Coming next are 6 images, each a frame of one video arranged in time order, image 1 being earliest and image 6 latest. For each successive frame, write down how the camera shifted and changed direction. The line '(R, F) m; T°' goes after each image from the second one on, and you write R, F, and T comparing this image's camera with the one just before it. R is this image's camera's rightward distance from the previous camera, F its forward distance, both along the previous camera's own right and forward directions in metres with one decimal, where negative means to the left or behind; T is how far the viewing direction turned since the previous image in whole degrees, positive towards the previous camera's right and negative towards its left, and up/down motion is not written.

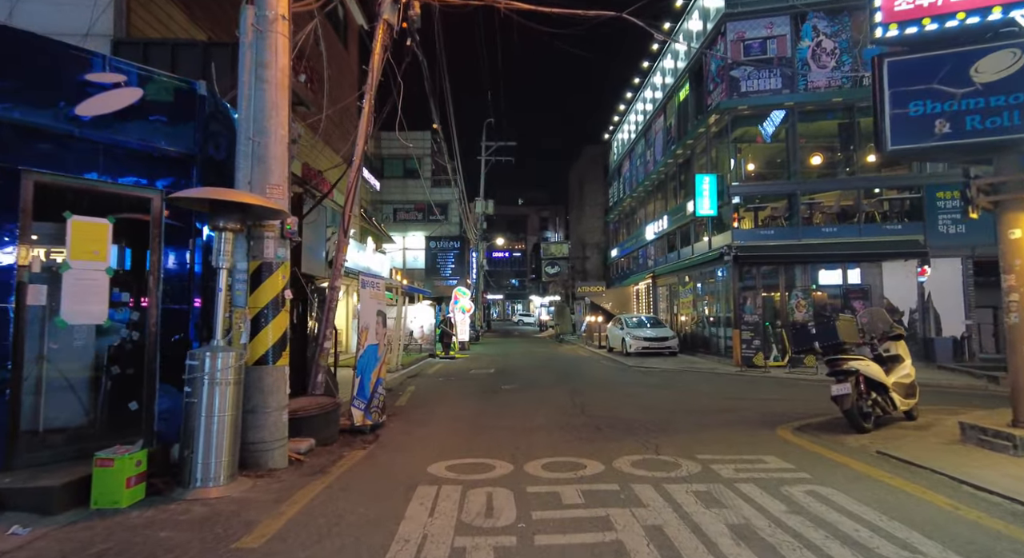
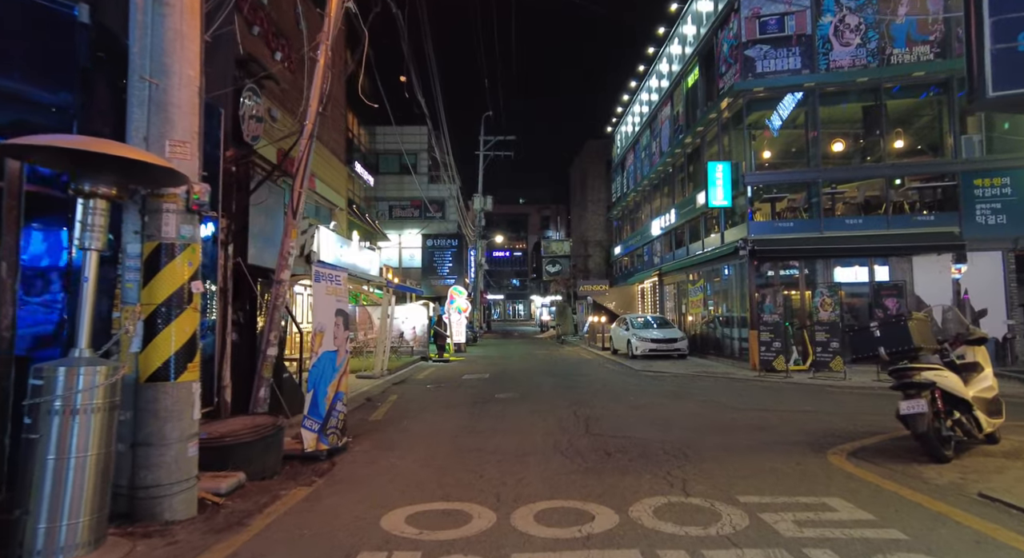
(+0.1, +1.3) m; 0°
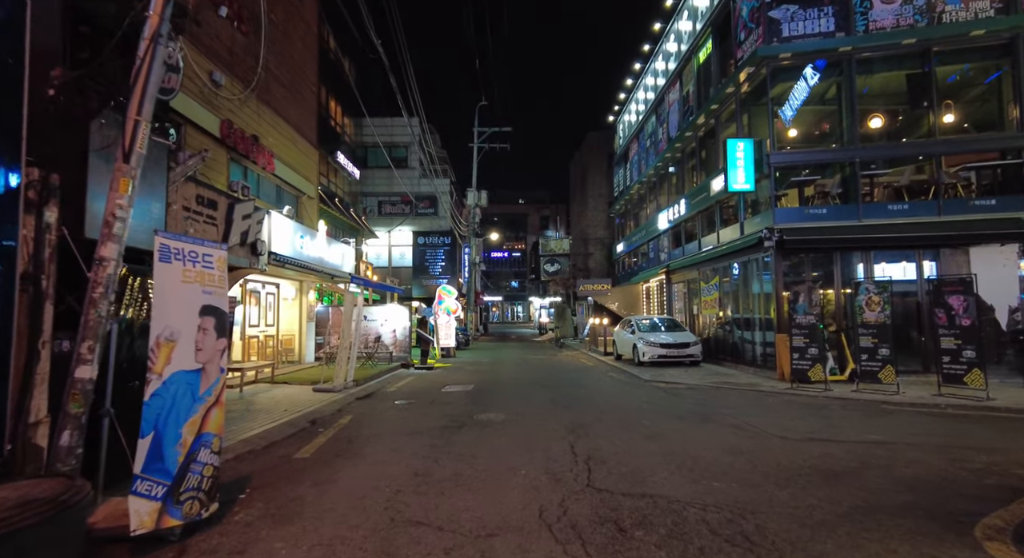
(+0.3, +2.1) m; 0°
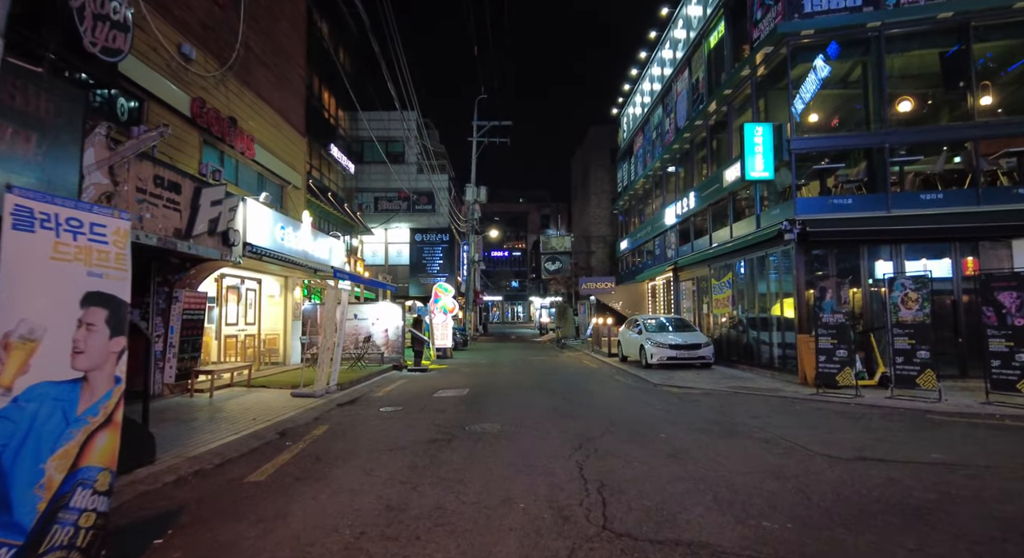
(0.0, +1.0) m; 0°
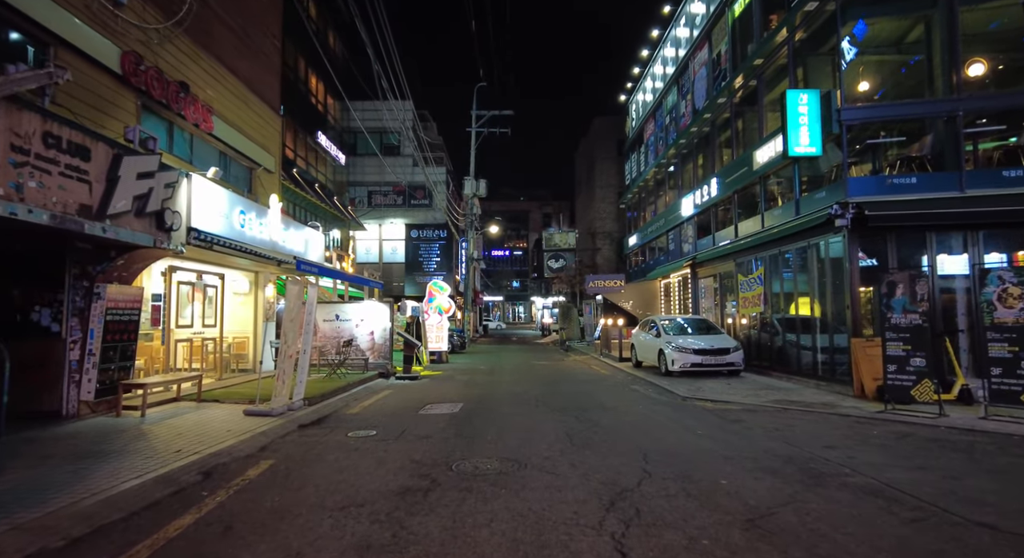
(0.0, +1.9) m; 0°
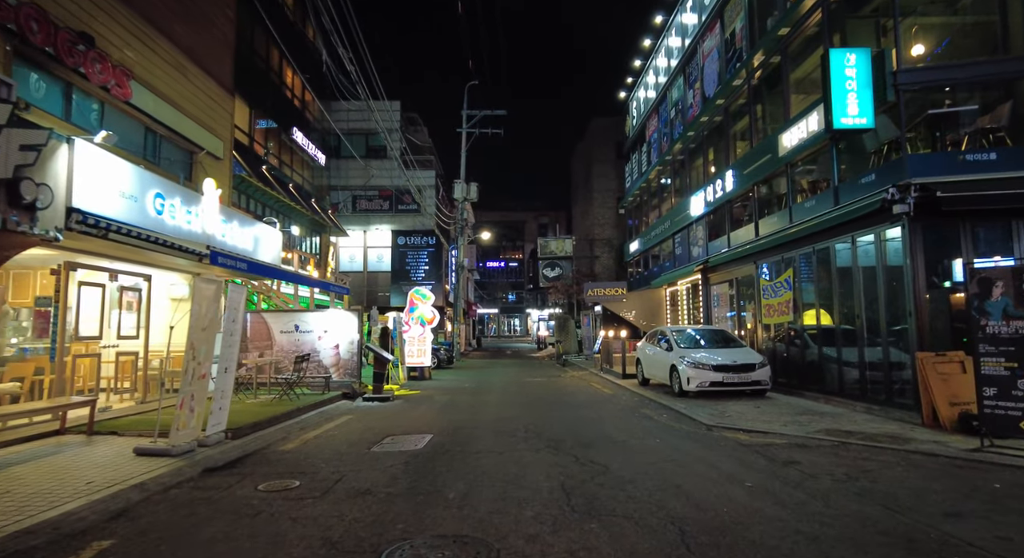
(+0.2, +2.1) m; 0°
